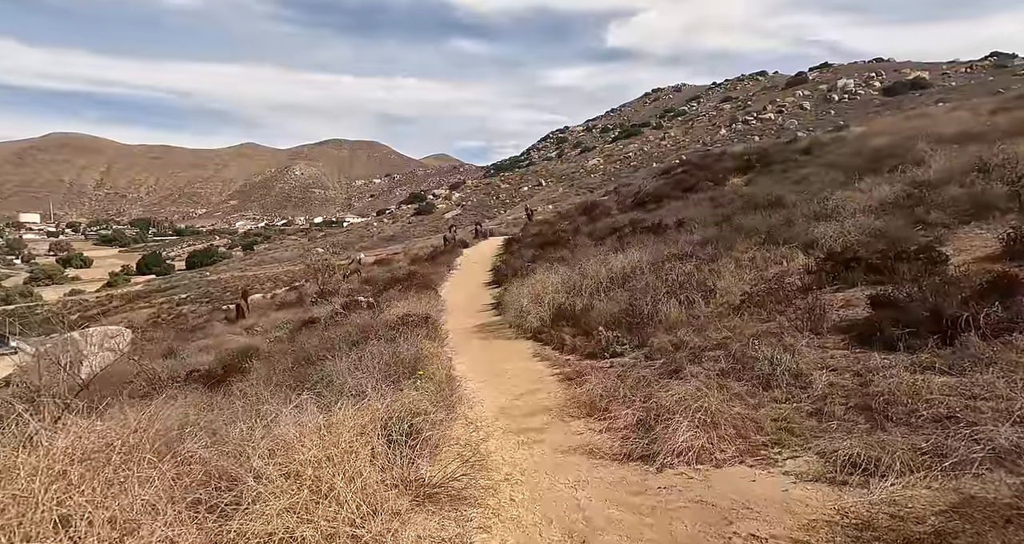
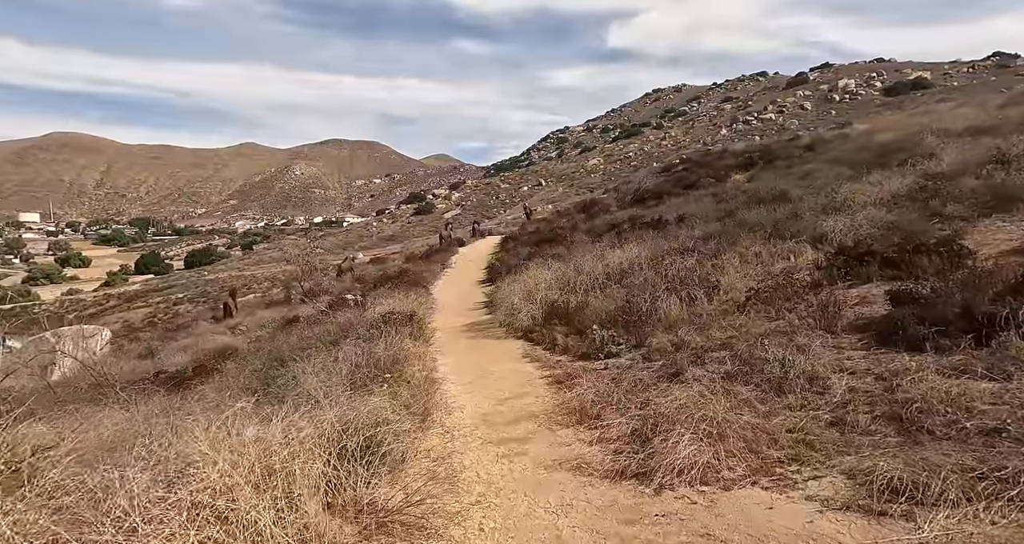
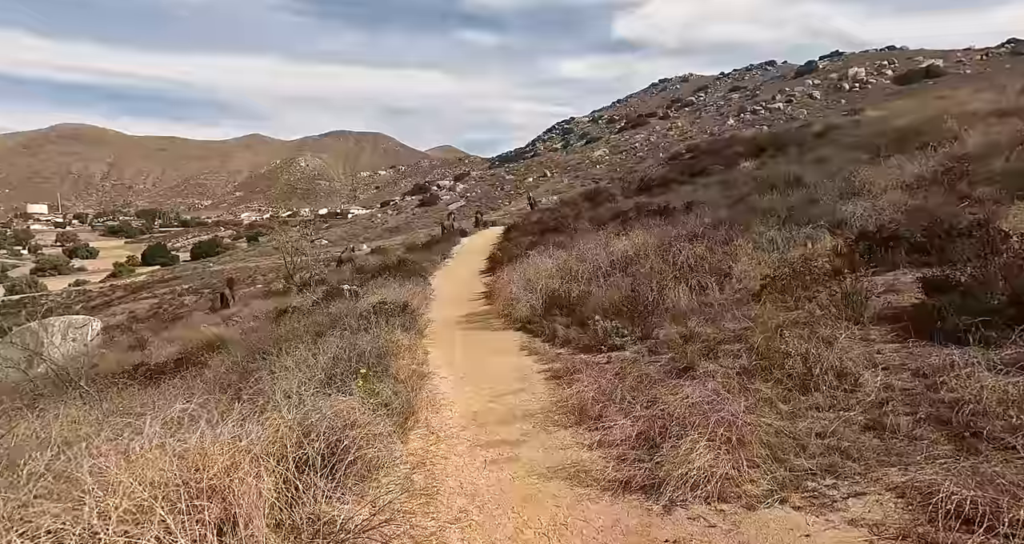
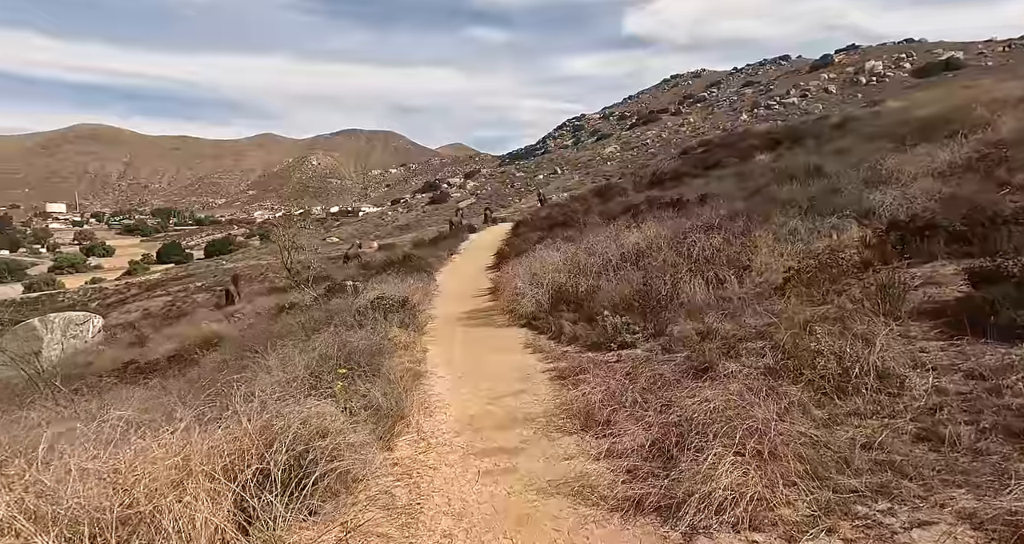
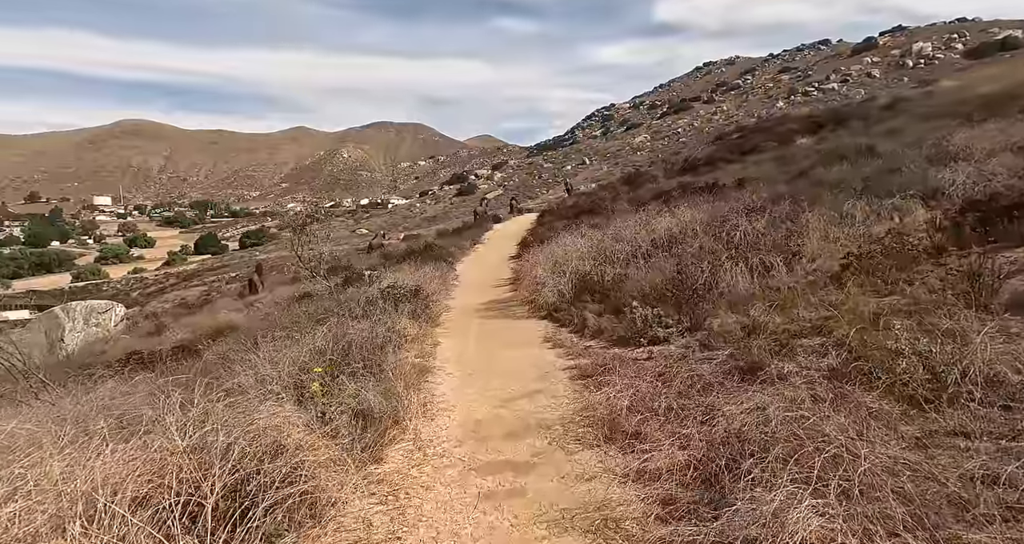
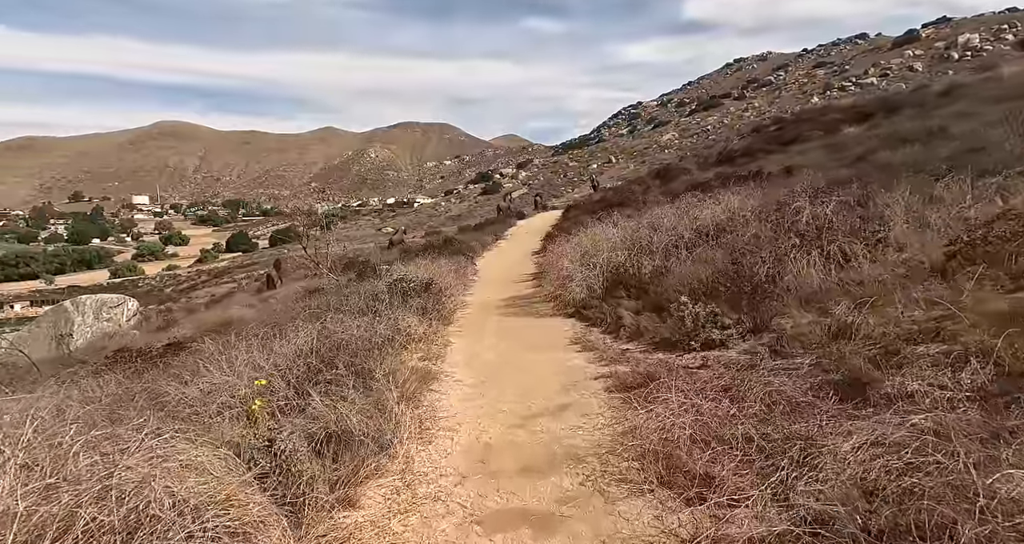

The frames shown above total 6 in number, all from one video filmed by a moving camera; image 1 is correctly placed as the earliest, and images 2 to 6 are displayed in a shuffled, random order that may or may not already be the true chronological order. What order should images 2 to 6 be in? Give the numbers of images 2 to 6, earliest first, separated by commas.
2, 3, 4, 5, 6
